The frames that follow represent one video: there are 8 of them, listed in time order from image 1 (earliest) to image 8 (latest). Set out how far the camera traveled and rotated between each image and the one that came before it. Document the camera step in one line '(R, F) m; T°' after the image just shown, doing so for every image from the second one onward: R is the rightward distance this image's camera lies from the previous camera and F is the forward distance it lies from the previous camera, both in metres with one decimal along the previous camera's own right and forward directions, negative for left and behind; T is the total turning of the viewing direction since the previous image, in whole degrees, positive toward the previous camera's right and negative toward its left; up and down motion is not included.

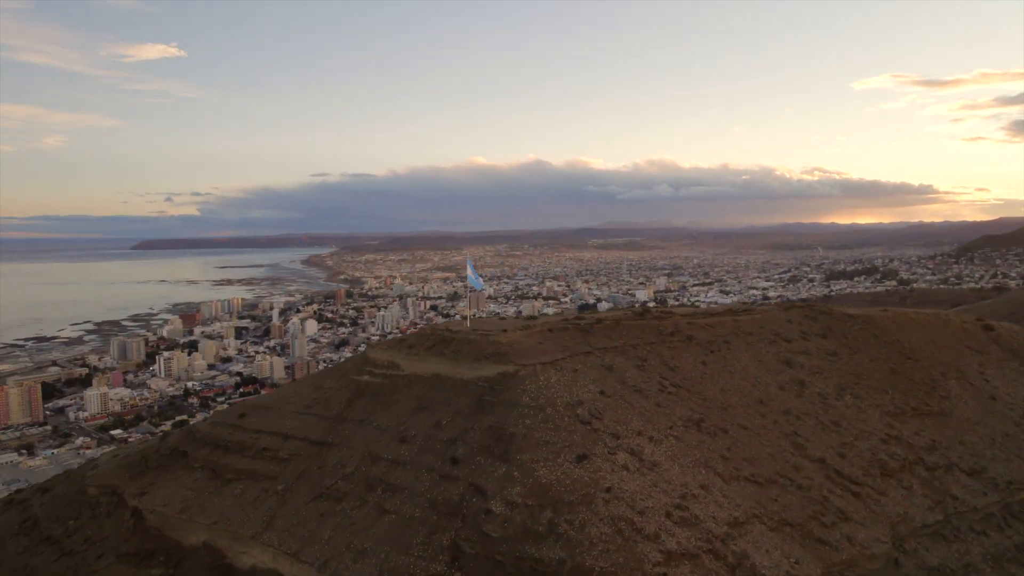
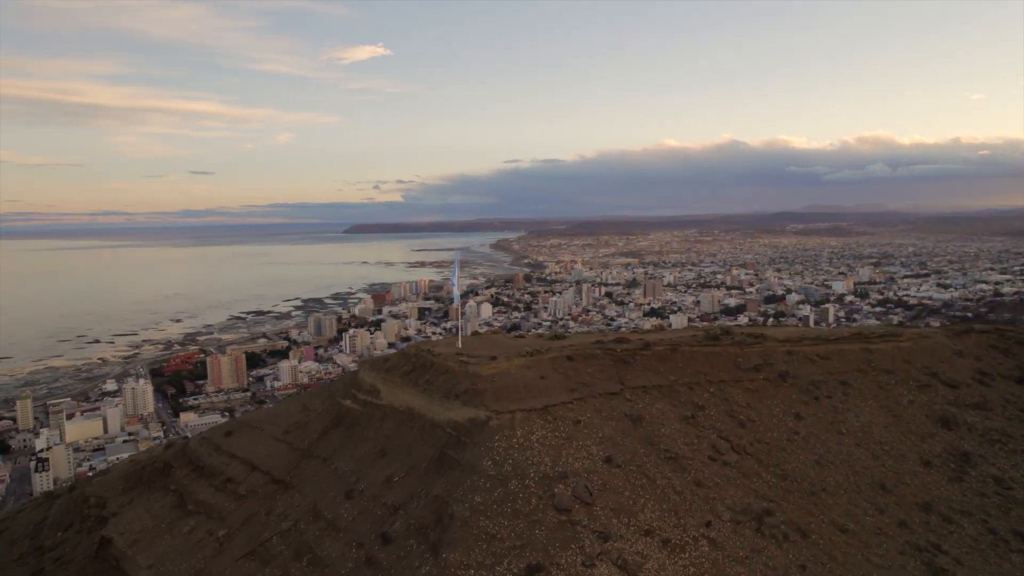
(+2.2, +3.2) m; -16°
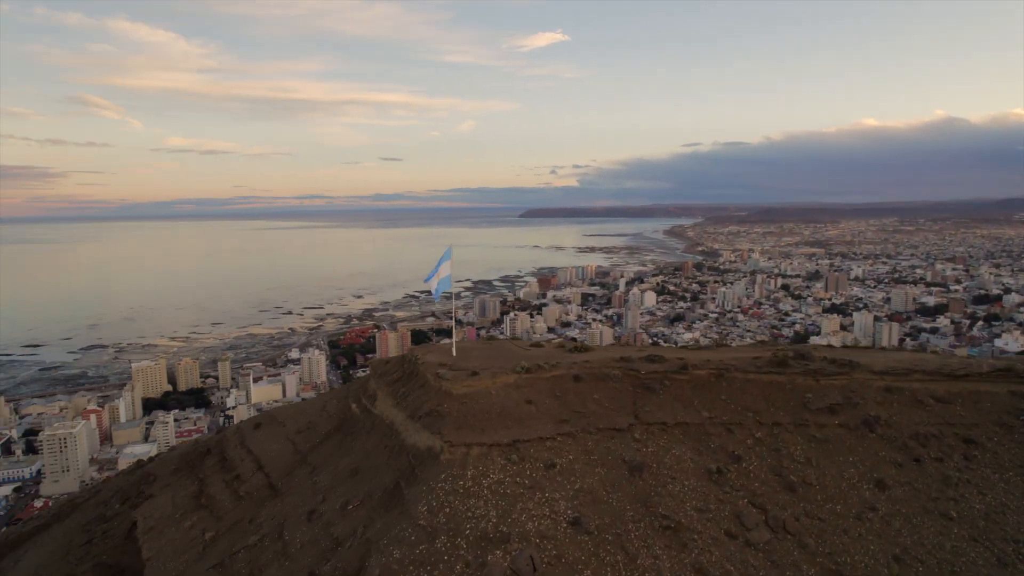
(+1.7, +1.7) m; -15°
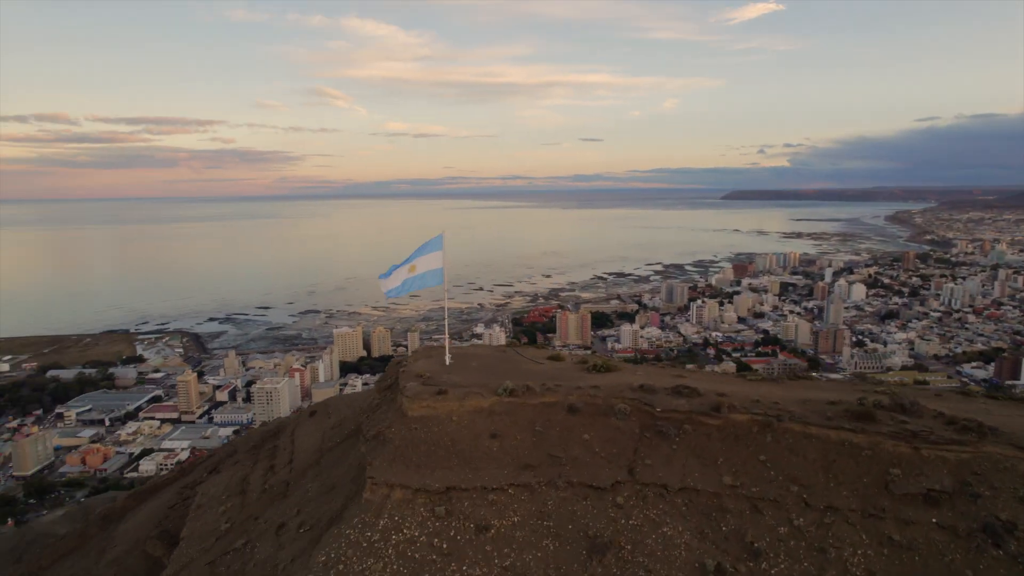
(+1.6, +1.6) m; -16°
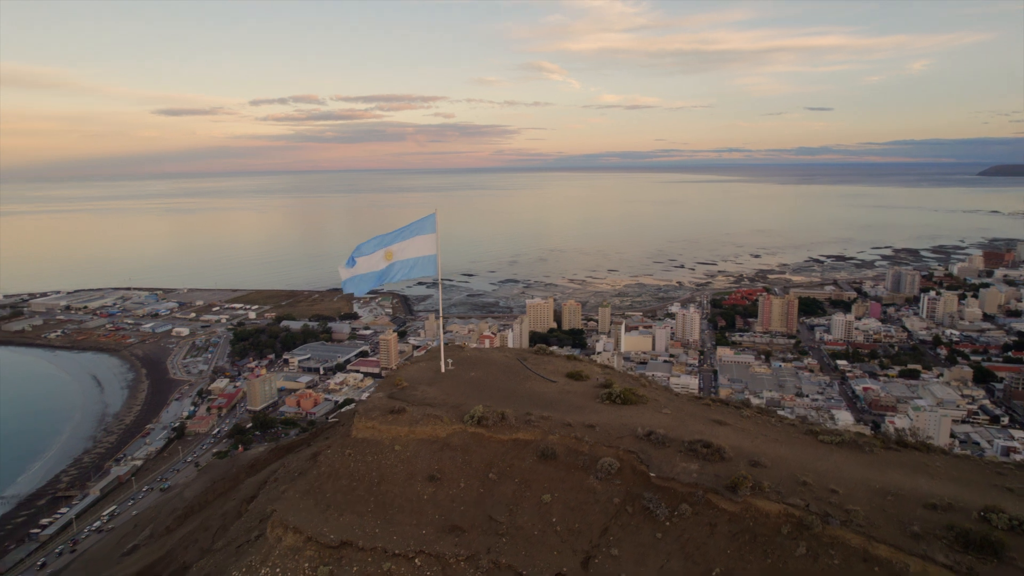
(+1.3, +1.4) m; -17°
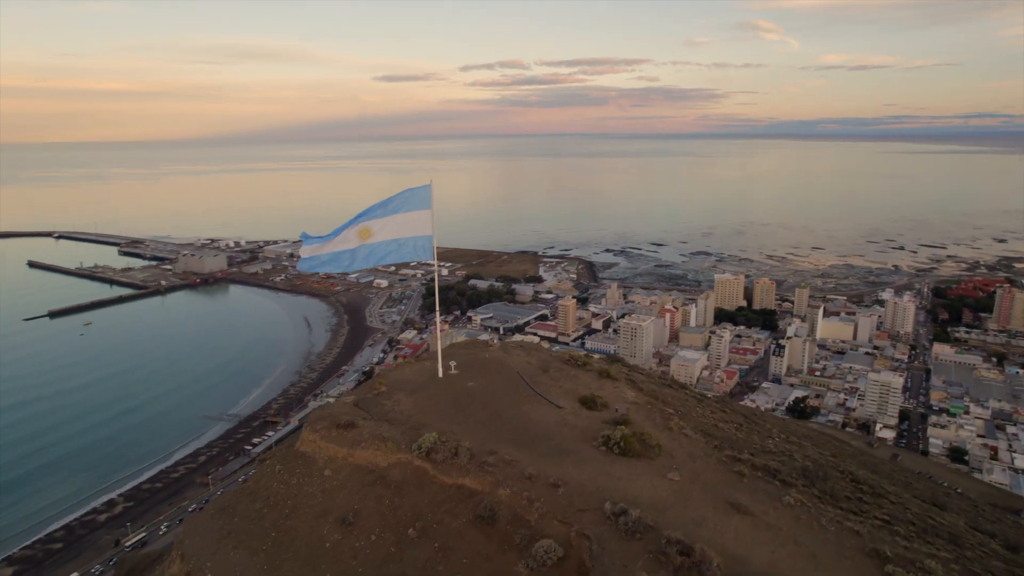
(+1.0, +1.1) m; -16°
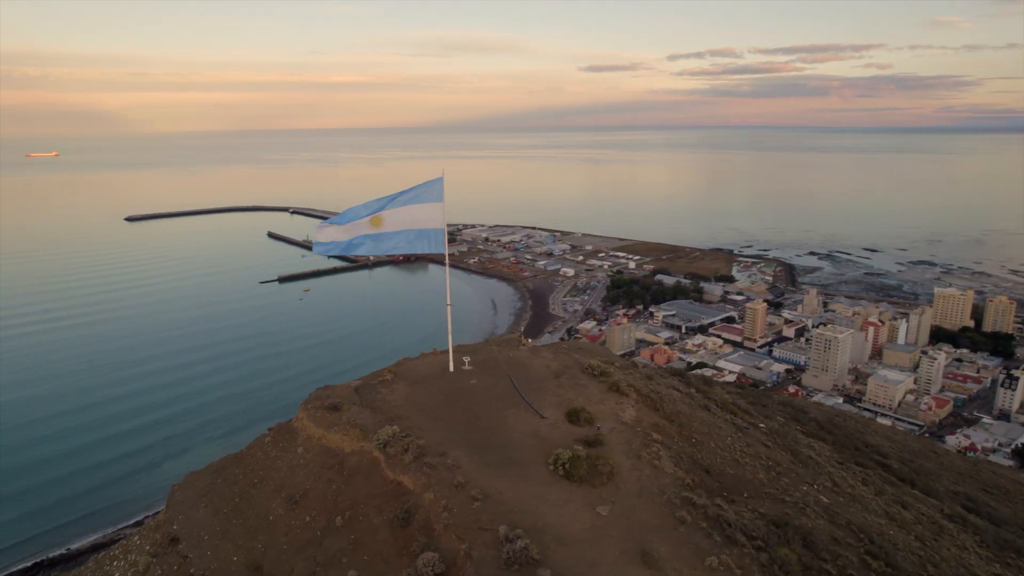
(+1.0, +0.3) m; -16°
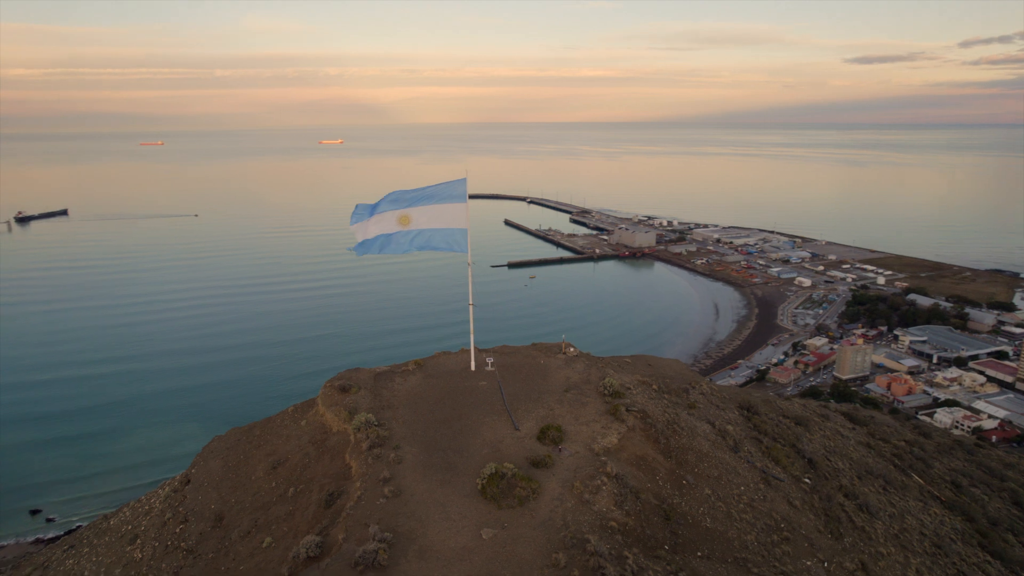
(+1.2, +0.3) m; -19°
